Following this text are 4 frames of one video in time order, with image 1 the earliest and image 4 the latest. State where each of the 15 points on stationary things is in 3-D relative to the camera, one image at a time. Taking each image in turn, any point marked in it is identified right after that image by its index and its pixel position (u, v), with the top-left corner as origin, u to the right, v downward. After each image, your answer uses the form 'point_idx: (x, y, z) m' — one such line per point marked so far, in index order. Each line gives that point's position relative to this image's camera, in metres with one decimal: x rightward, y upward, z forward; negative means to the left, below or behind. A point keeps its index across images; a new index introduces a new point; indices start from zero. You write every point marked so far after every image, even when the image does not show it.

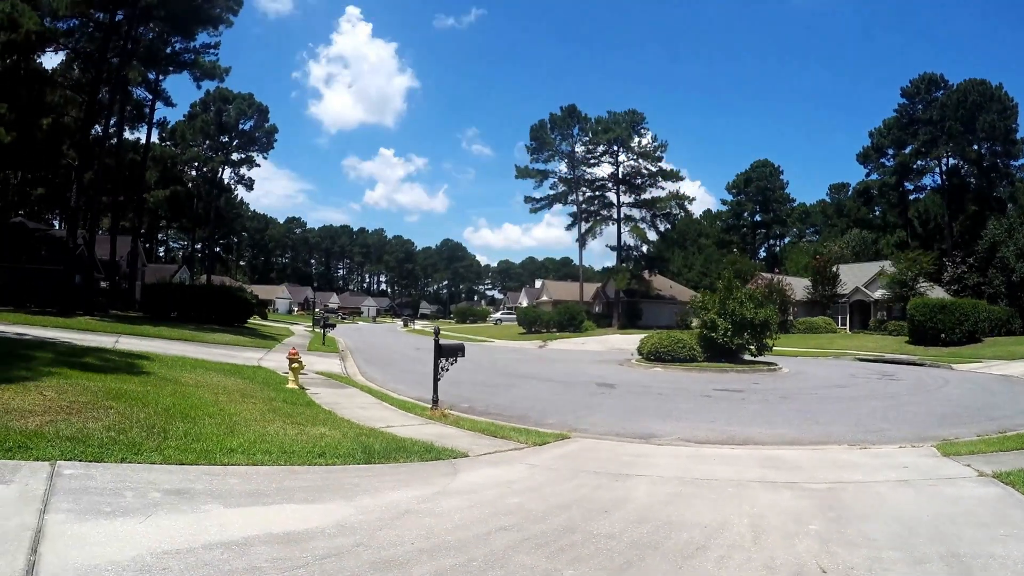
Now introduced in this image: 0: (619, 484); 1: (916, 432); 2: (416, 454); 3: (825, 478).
0: (+1.4, -2.6, +9.3) m
1: (+8.3, -2.9, +14.5) m
2: (-1.3, -2.4, +9.9) m
3: (+4.7, -2.8, +10.6) m
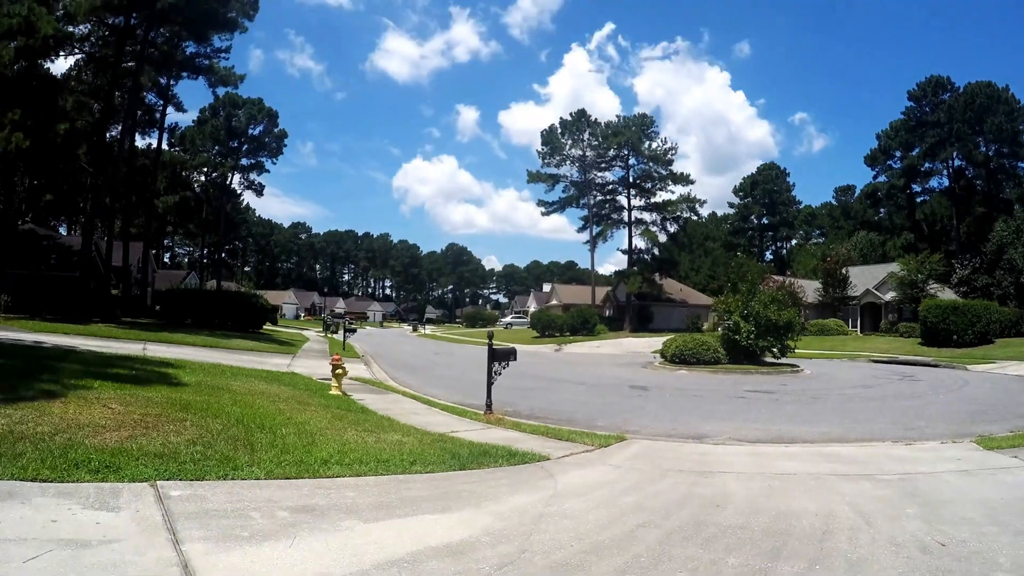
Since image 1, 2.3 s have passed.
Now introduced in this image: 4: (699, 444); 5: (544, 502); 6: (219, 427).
0: (+2.6, -2.6, +9.6) m
1: (+9.3, -3.0, +15.0) m
2: (-0.1, -2.5, +10.1) m
3: (+5.9, -2.9, +11.1) m
4: (+3.5, -2.9, +13.2) m
5: (+0.4, -2.4, +7.9) m
6: (-4.4, -2.1, +10.4) m
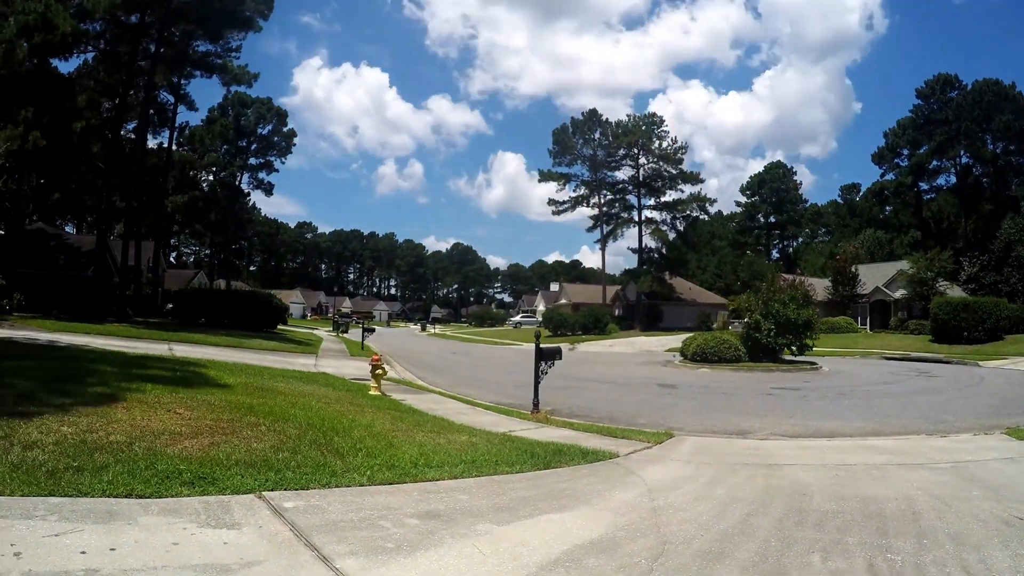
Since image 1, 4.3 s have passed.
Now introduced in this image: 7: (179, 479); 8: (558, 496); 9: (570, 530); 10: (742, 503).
0: (+3.8, -2.7, +9.9) m
1: (+10.3, -3.0, +15.5) m
2: (+1.0, -2.5, +10.3) m
3: (+7.0, -2.9, +11.5) m
4: (+4.5, -2.9, +13.5) m
5: (+1.6, -2.4, +8.2) m
6: (-3.2, -2.1, +10.5) m
7: (-3.8, -2.2, +8.1) m
8: (+0.5, -2.3, +8.0) m
9: (+0.5, -2.2, +6.6) m
10: (+2.7, -2.5, +8.3) m
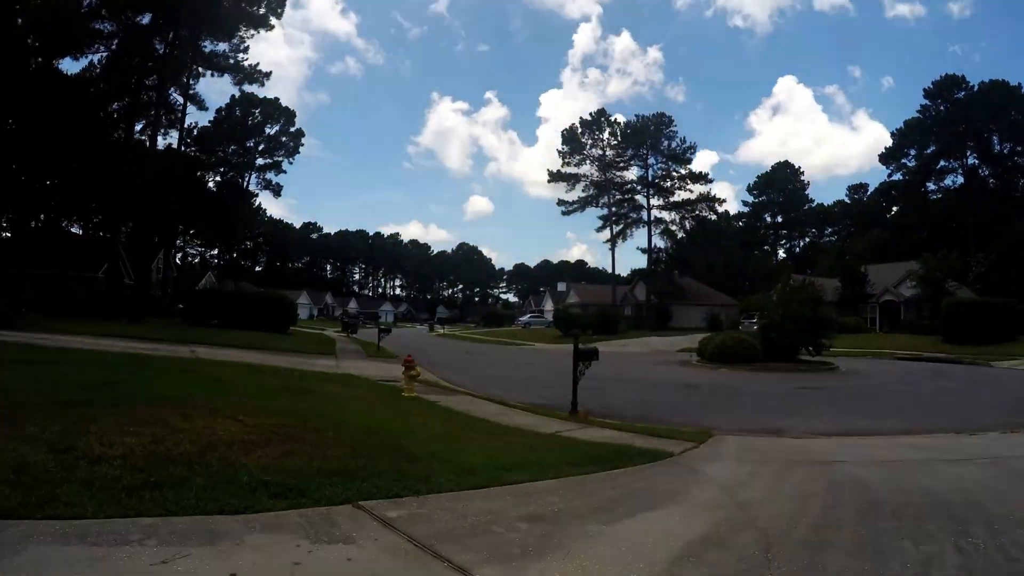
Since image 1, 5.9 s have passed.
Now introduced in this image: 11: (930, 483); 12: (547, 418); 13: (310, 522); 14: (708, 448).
0: (+4.7, -2.7, +10.1) m
1: (+11.1, -3.0, +15.9) m
2: (+1.9, -2.5, +10.5) m
3: (+7.8, -2.9, +11.8) m
4: (+5.3, -2.9, +13.7) m
5: (+2.5, -2.4, +8.3) m
6: (-2.3, -2.2, +10.5) m
7: (-2.8, -2.3, +8.1) m
8: (+1.5, -2.4, +8.1) m
9: (+1.5, -2.3, +6.7) m
10: (+3.7, -2.5, +8.5) m
11: (+5.9, -2.7, +9.8) m
12: (+0.7, -2.7, +14.5) m
13: (-2.1, -2.3, +7.1) m
14: (+3.3, -2.7, +11.9) m
